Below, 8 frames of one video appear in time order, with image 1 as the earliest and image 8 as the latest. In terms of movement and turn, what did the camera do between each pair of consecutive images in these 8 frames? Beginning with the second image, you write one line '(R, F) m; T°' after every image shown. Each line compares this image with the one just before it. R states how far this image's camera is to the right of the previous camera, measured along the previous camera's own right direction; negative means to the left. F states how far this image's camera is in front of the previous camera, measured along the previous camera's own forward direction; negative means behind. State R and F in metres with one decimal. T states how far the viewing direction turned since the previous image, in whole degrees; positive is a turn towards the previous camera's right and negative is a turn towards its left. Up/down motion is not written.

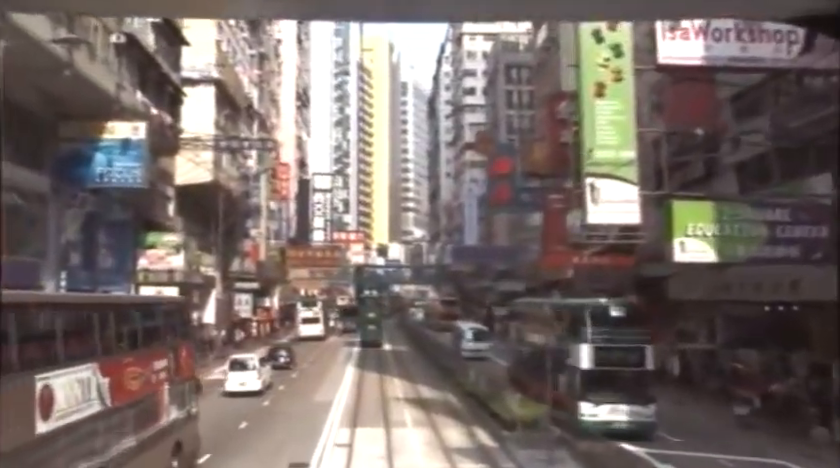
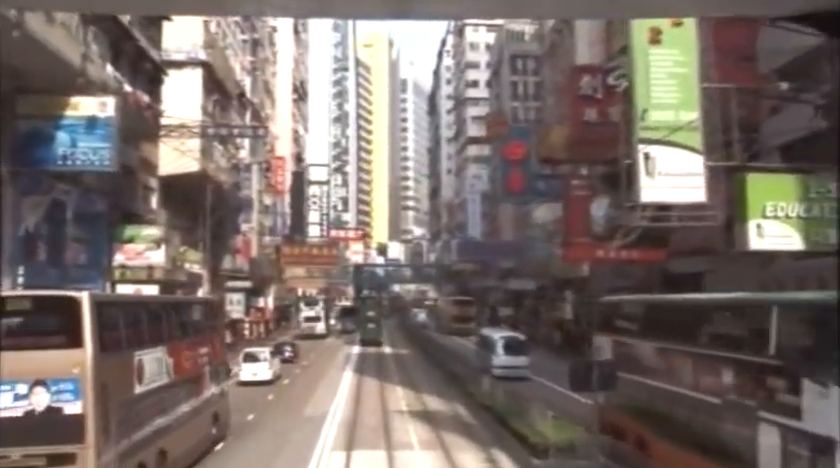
(-0.2, +3.1) m; 0°
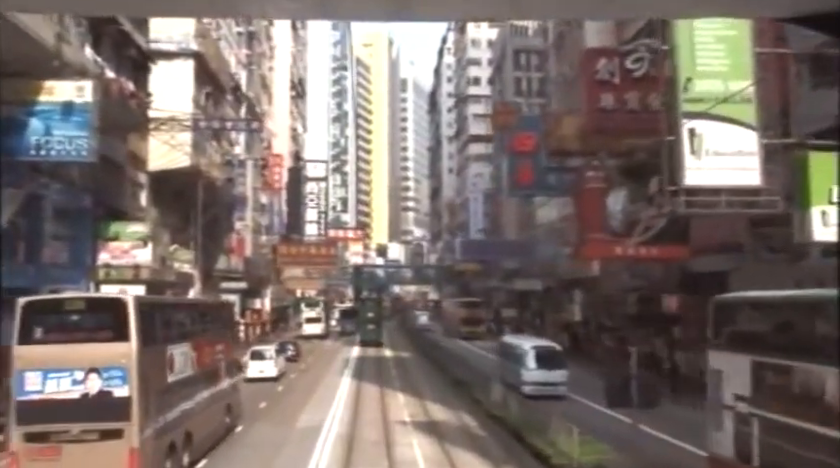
(-0.1, +1.8) m; 0°
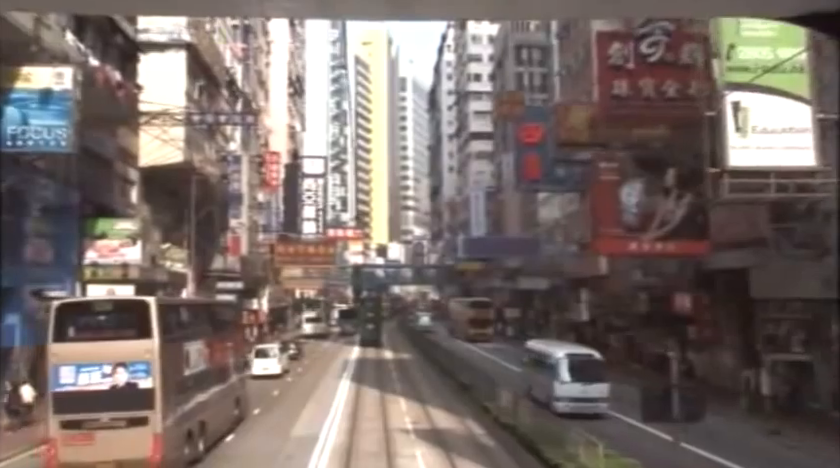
(-0.1, +1.4) m; 0°
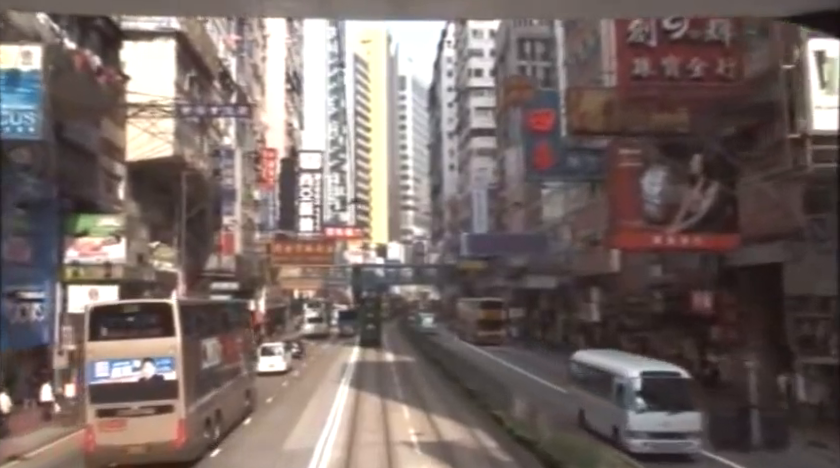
(-0.1, +1.8) m; 0°
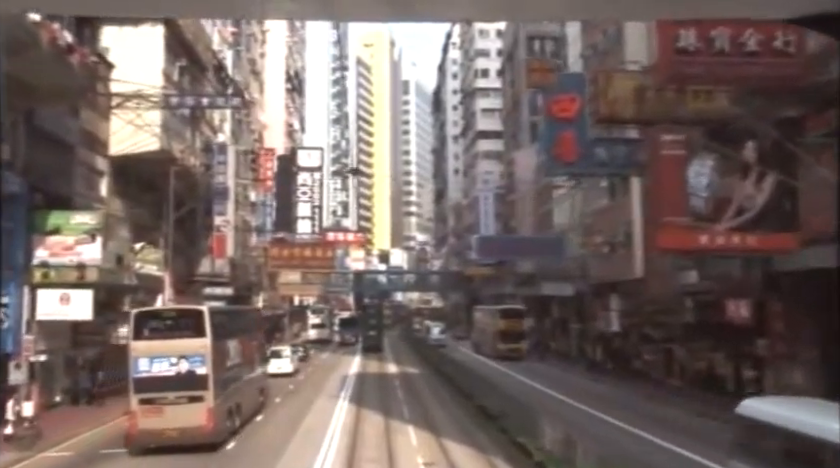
(-0.2, +2.7) m; 0°
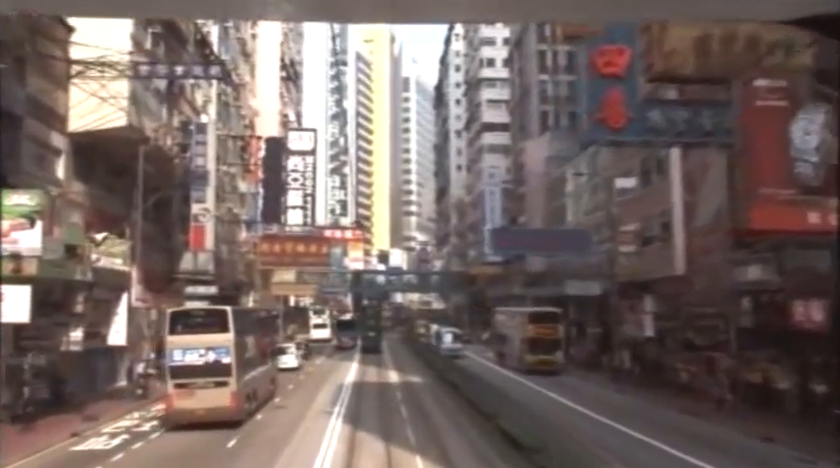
(-0.3, +4.3) m; 0°
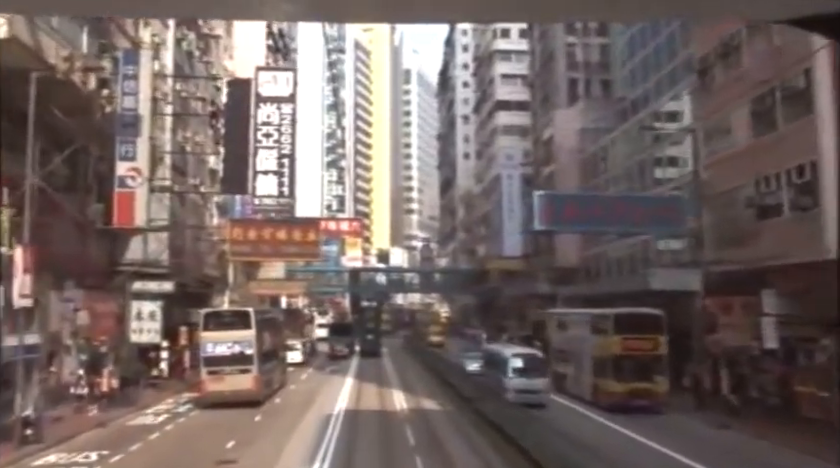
(-0.6, +9.1) m; 0°
